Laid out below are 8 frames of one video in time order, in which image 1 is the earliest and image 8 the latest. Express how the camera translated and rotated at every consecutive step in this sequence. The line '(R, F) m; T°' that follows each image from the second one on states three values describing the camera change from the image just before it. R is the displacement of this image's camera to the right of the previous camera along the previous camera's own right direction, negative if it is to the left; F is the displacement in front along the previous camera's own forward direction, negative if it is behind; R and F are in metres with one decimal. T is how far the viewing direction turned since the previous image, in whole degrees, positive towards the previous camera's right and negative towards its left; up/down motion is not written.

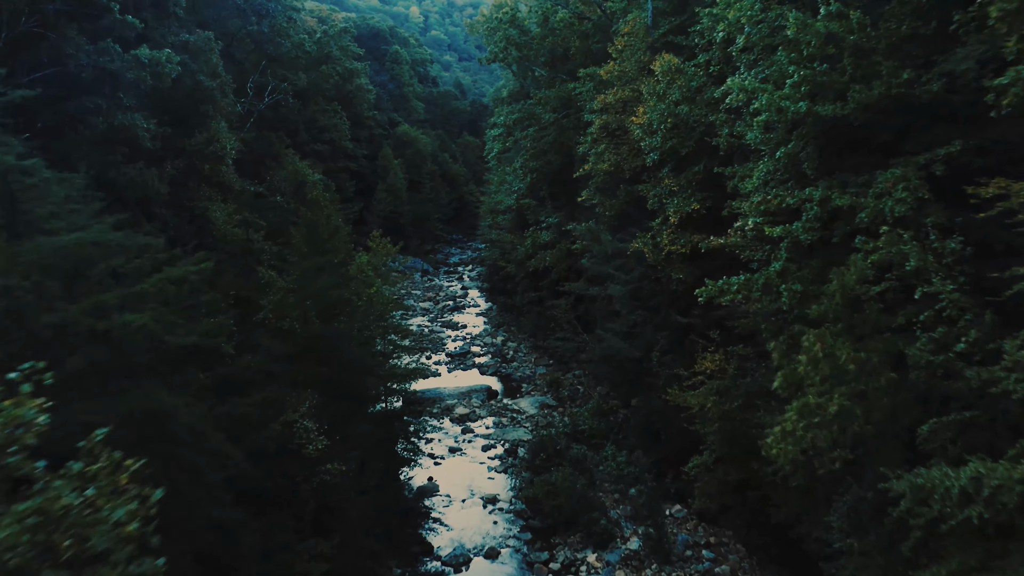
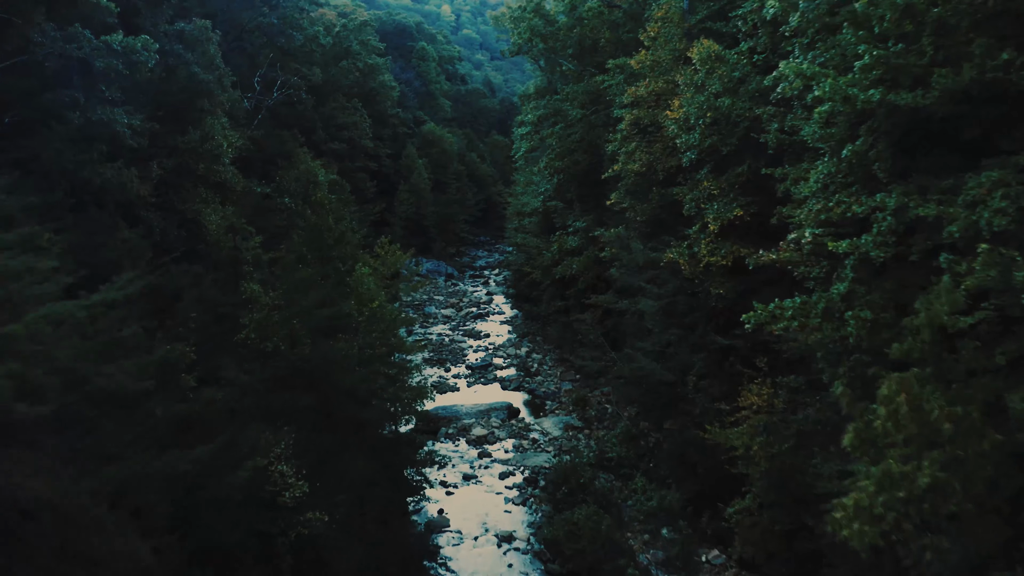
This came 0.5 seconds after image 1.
(+0.2, +1.7) m; -2°
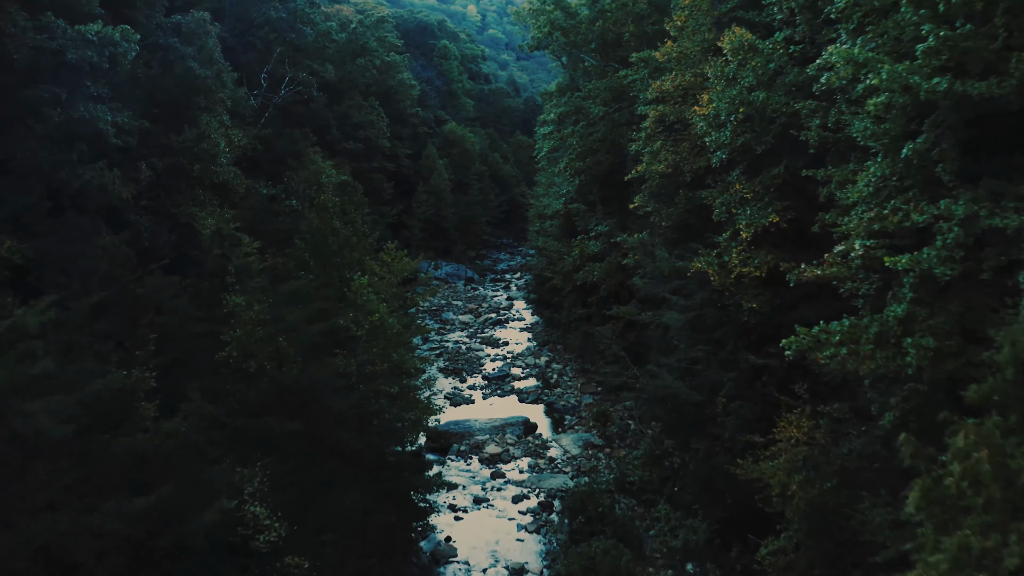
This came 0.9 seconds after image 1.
(+0.2, +1.2) m; -2°
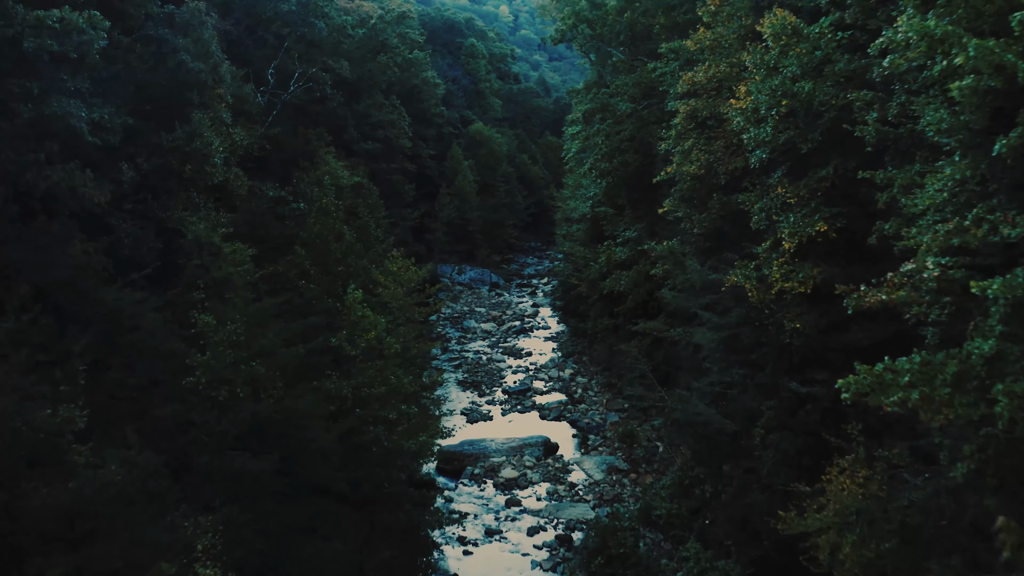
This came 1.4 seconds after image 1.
(+0.3, +1.4) m; -2°
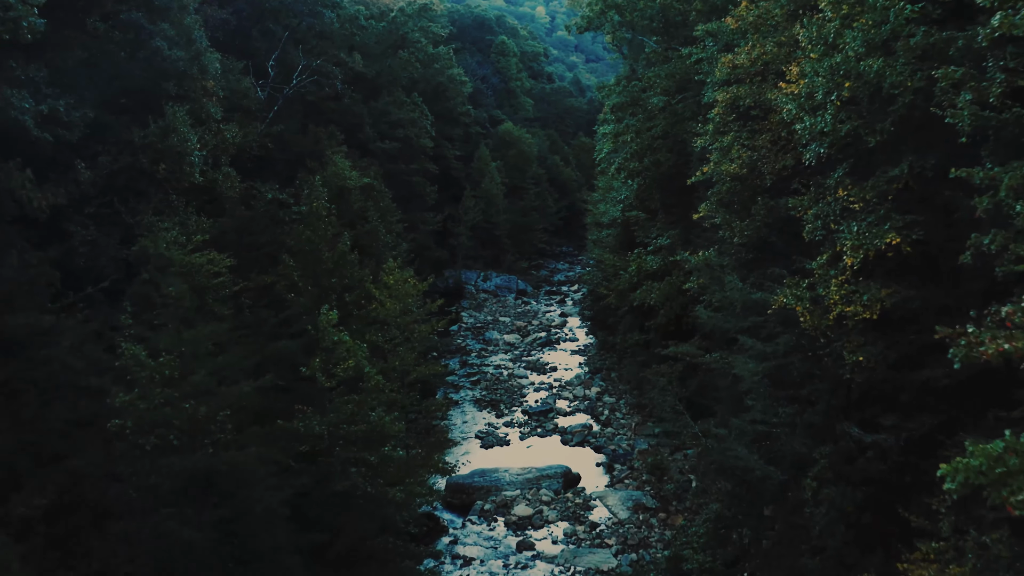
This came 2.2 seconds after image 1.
(+0.3, +1.8) m; -2°
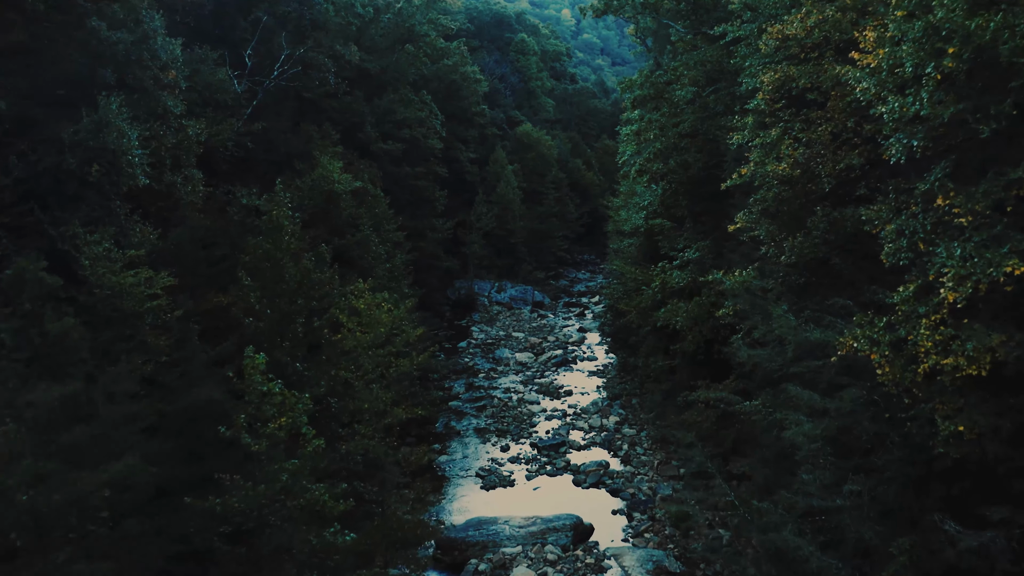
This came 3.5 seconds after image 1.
(+0.3, +2.2) m; -2°
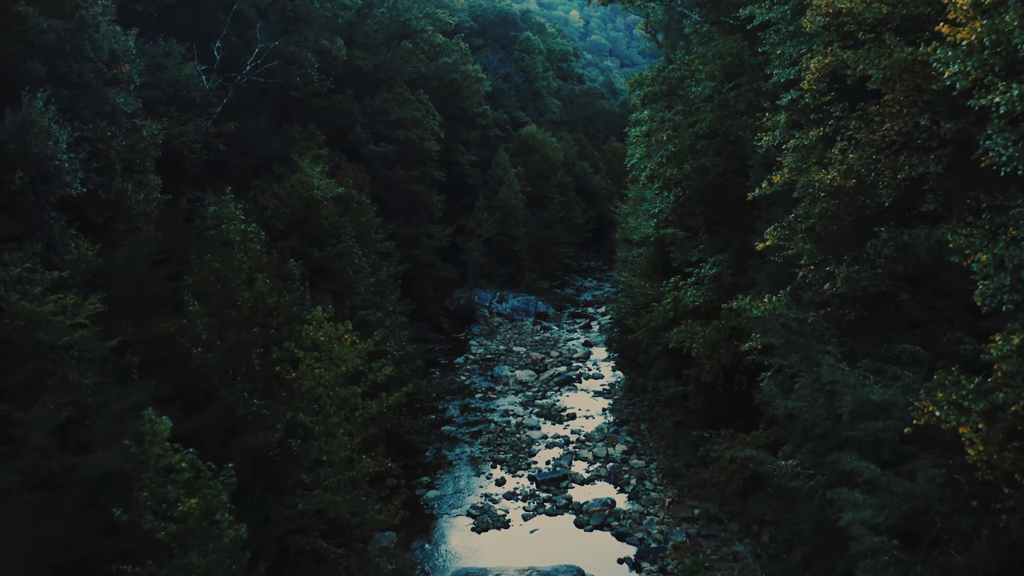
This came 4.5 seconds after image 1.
(+0.2, +1.7) m; 0°
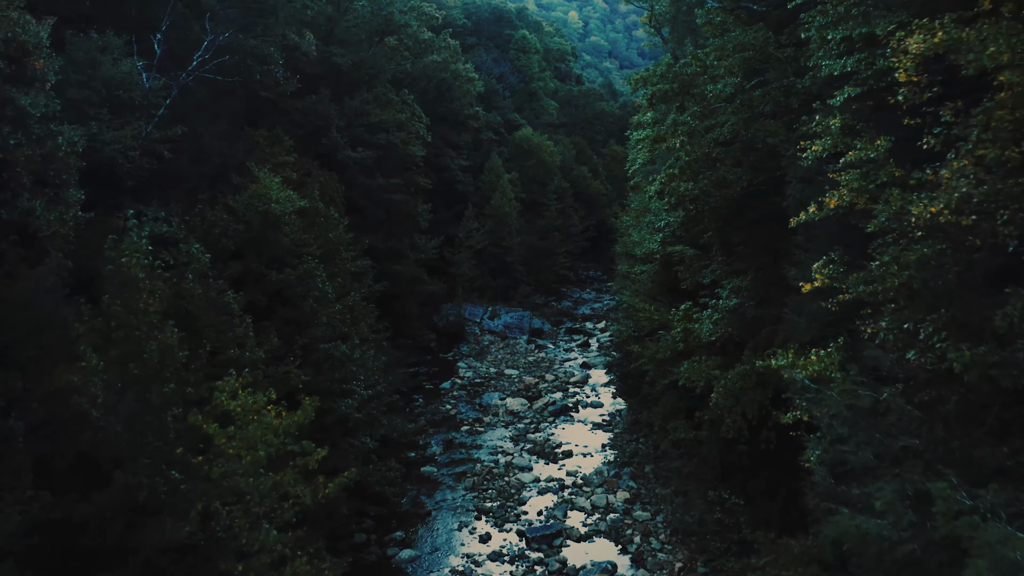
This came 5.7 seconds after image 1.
(+0.2, +2.0) m; 0°
